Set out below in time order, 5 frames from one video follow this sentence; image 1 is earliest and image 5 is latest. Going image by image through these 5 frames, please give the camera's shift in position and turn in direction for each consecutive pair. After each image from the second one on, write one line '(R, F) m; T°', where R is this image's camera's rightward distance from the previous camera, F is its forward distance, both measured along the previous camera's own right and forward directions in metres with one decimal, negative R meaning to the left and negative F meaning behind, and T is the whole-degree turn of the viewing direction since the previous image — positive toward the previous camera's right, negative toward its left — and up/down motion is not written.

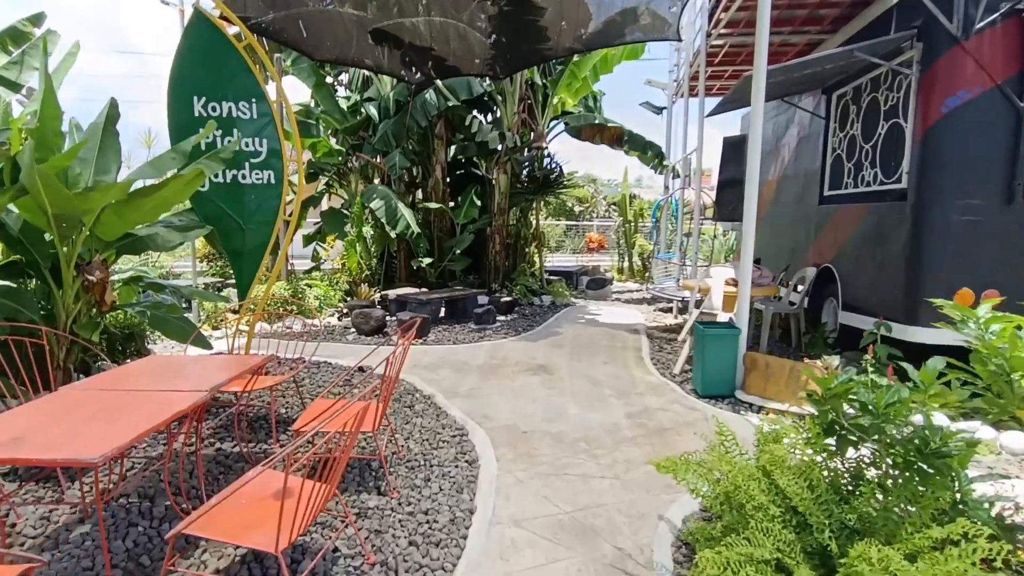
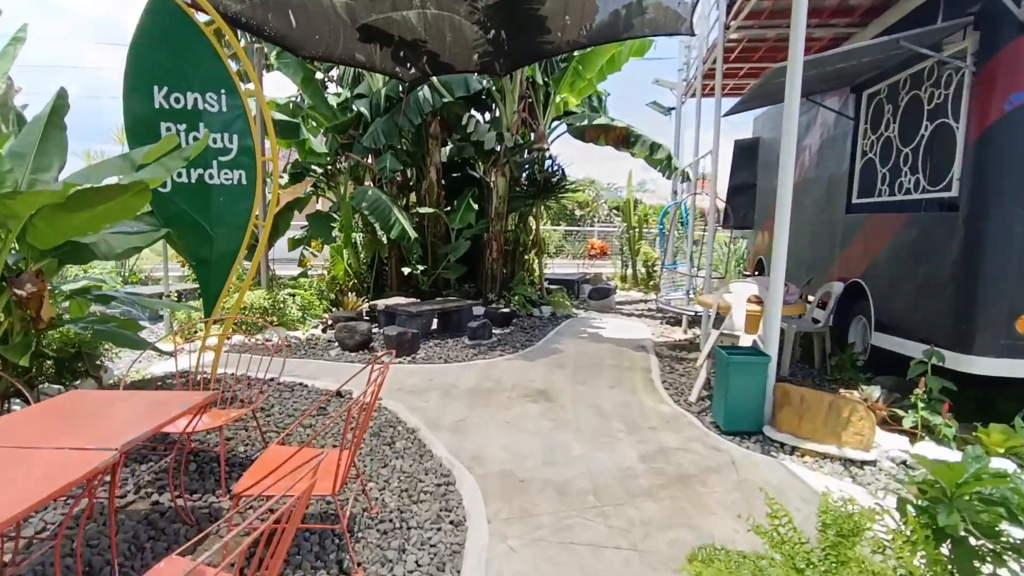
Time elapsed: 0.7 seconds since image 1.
(0.0, +0.5) m; 0°
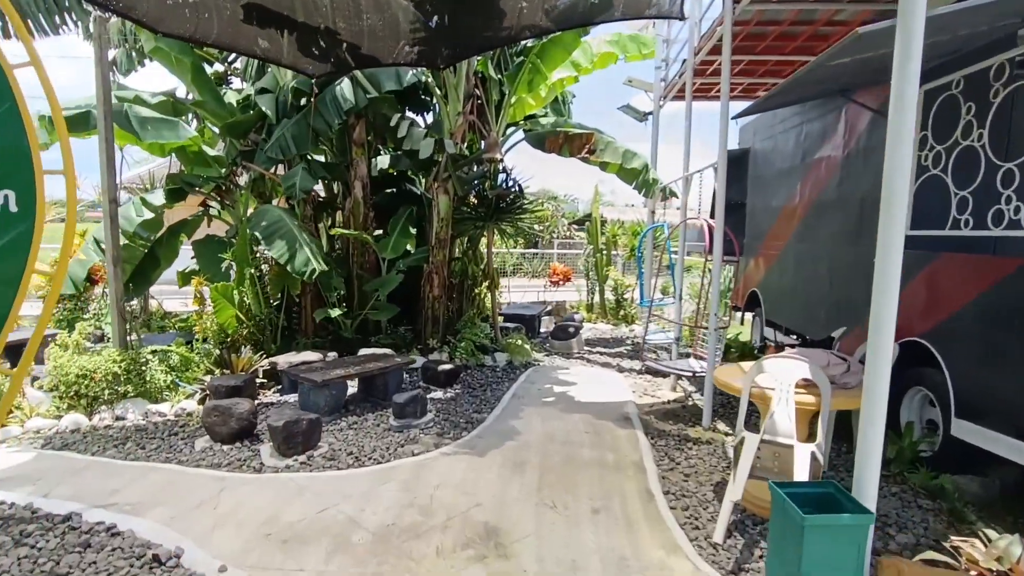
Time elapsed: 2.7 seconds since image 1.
(+0.1, +1.4) m; +4°
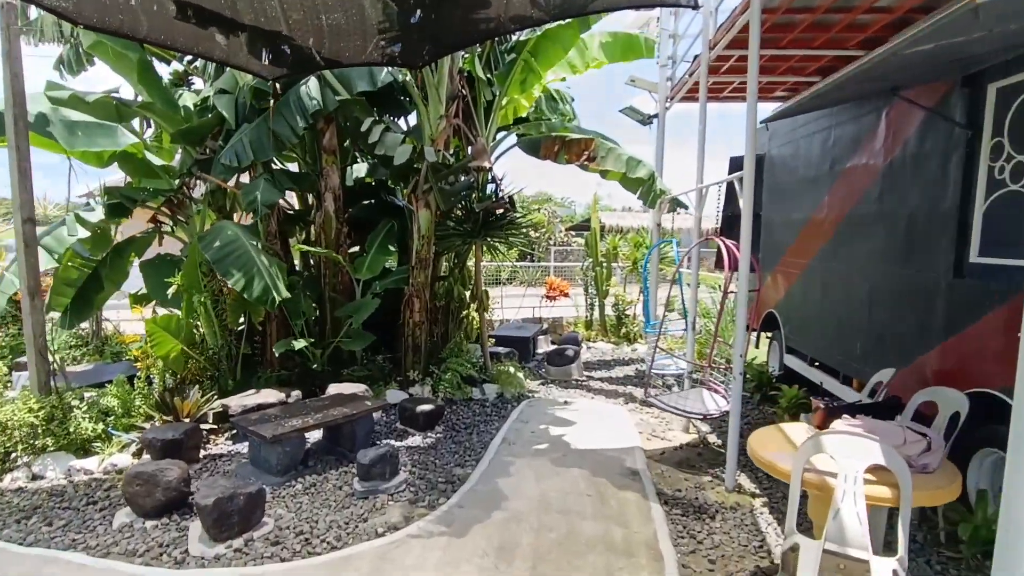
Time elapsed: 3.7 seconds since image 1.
(+0.1, +0.7) m; 0°
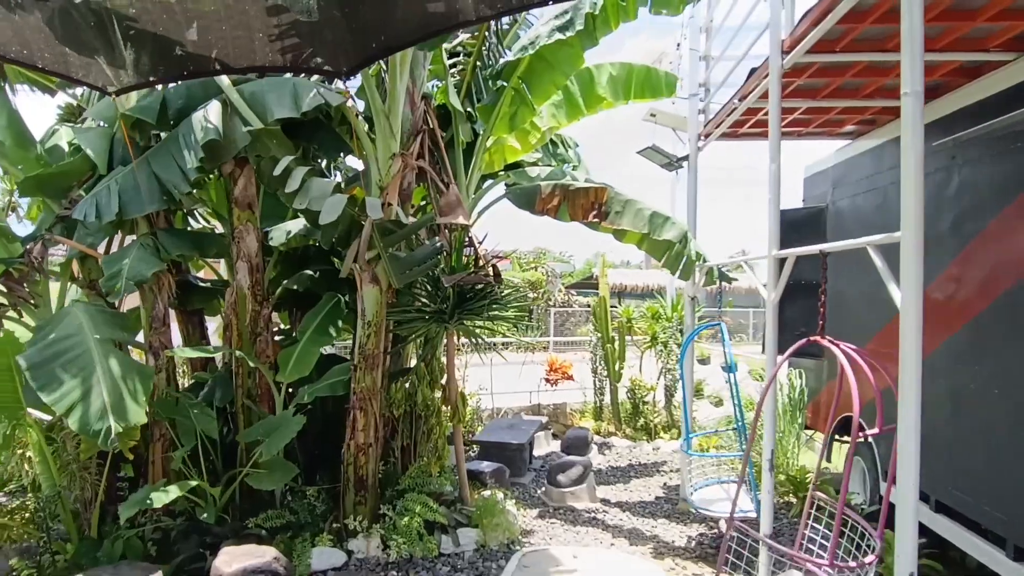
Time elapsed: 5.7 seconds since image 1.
(+0.1, +1.5) m; 0°
